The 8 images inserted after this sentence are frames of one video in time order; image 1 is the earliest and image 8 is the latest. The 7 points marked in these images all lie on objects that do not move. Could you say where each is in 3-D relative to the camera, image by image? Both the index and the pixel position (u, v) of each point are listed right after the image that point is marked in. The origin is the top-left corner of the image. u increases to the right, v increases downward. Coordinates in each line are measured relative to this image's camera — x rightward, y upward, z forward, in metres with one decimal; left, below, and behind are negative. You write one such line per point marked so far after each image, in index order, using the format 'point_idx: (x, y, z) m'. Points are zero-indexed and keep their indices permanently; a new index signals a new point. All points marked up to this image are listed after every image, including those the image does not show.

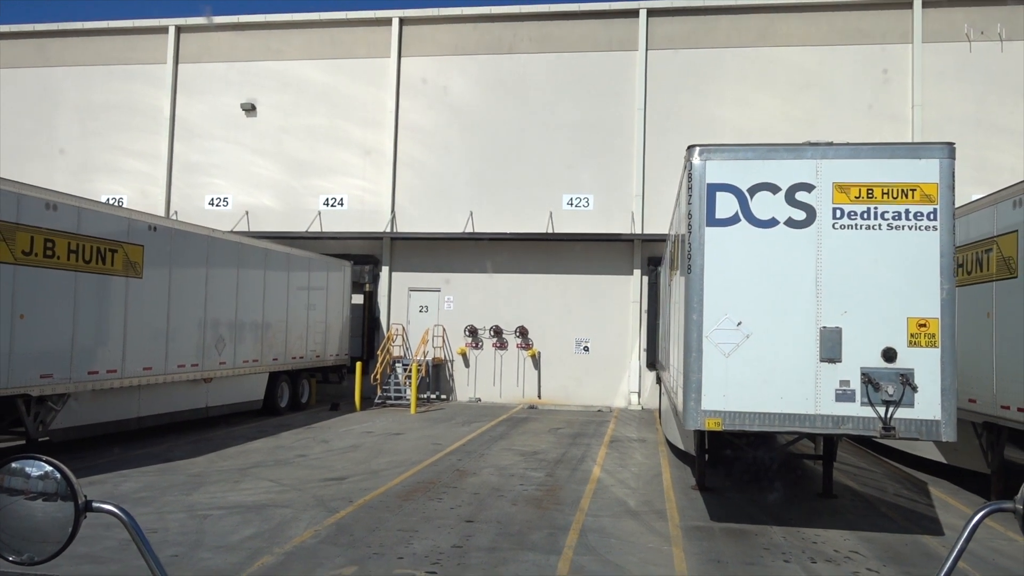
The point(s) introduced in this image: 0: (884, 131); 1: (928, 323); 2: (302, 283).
0: (+8.5, +3.6, +18.9) m
1: (+3.3, -0.3, +6.5) m
2: (-4.3, +0.1, +17.0) m
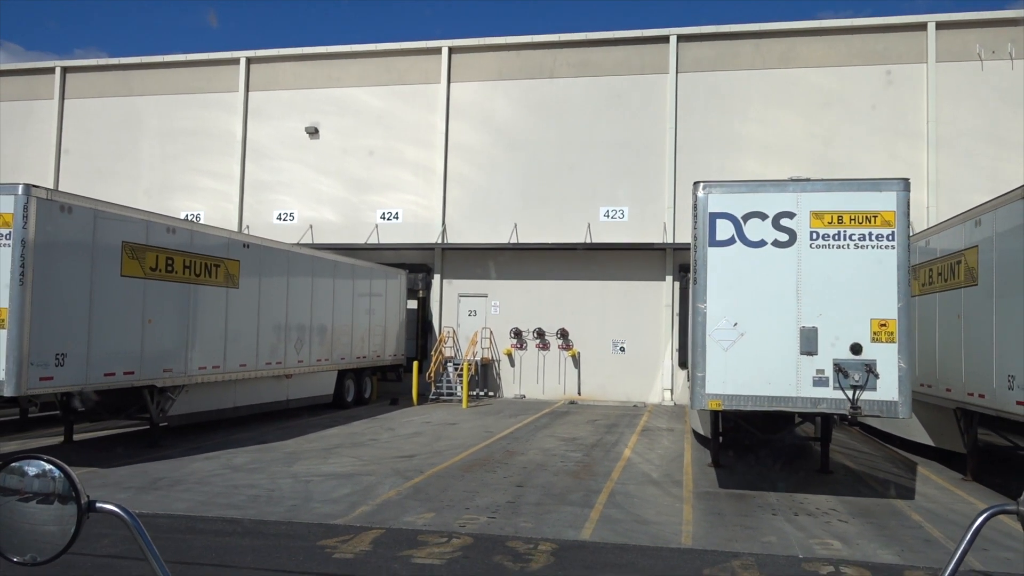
0: (+9.5, +3.5, +20.2) m
1: (+3.7, -0.3, +8.1) m
2: (-3.4, 0.0, +19.0) m
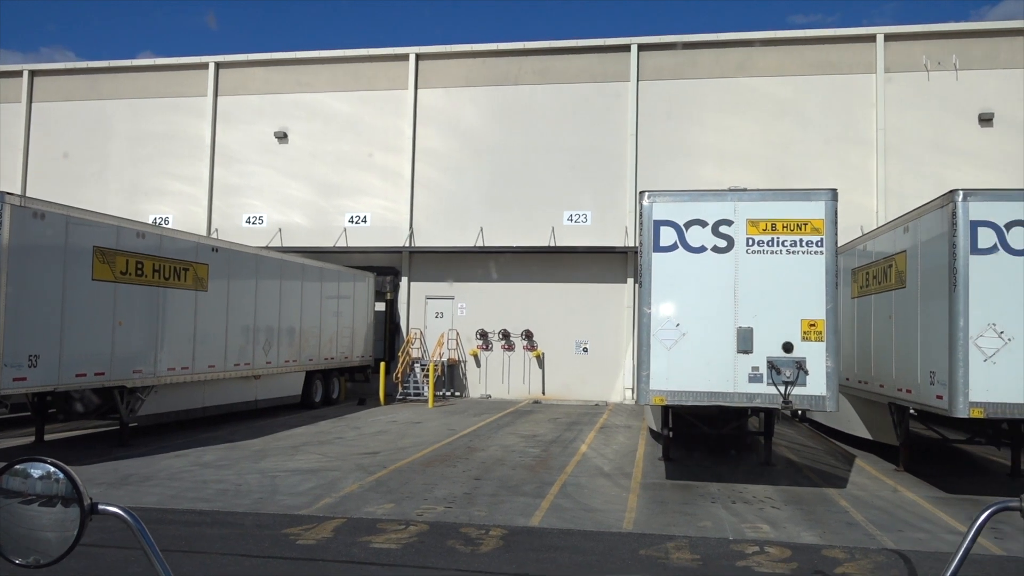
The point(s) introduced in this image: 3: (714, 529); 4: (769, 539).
0: (+8.6, +3.4, +21.0) m
1: (+3.2, -0.4, +8.8) m
2: (-4.2, -0.1, +19.4) m
3: (+1.9, -2.2, +7.6) m
4: (+2.3, -2.2, +7.3) m
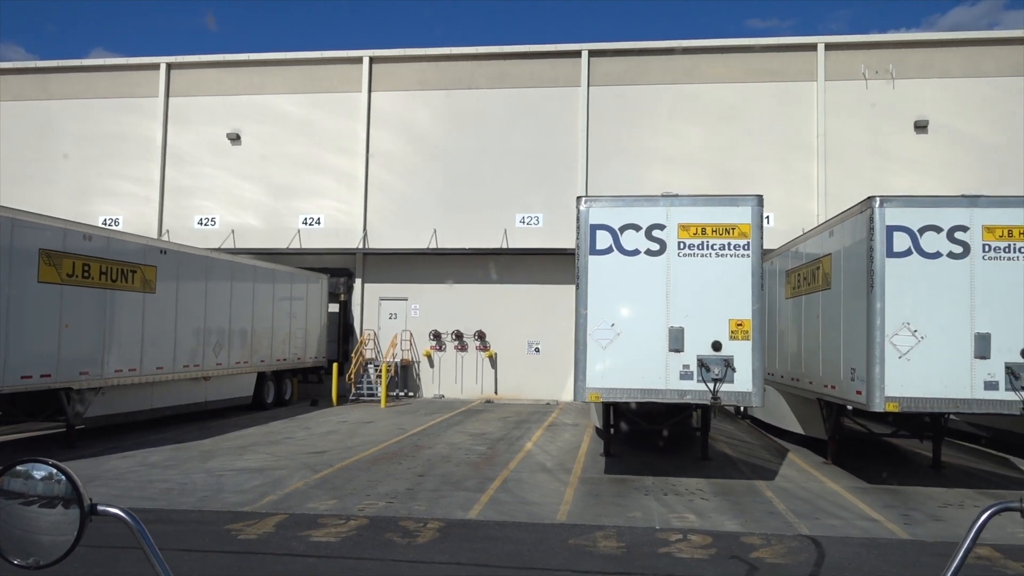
0: (+7.4, +3.4, +21.7) m
1: (+2.6, -0.4, +9.2) m
2: (-5.4, -0.1, +19.5) m
3: (+1.3, -2.2, +8.0) m
4: (+1.7, -2.2, +7.7) m
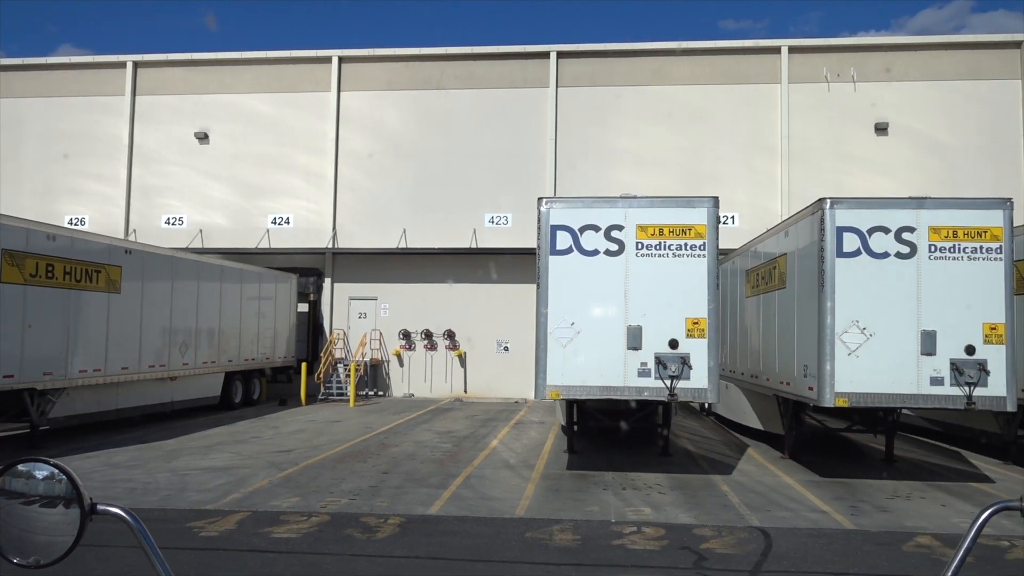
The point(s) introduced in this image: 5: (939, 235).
0: (+6.6, +3.4, +22.1) m
1: (+2.1, -0.4, +9.4) m
2: (-6.1, -0.1, +19.5) m
3: (+0.9, -2.2, +8.2) m
4: (+1.3, -2.2, +7.9) m
5: (+4.8, +0.6, +9.3) m
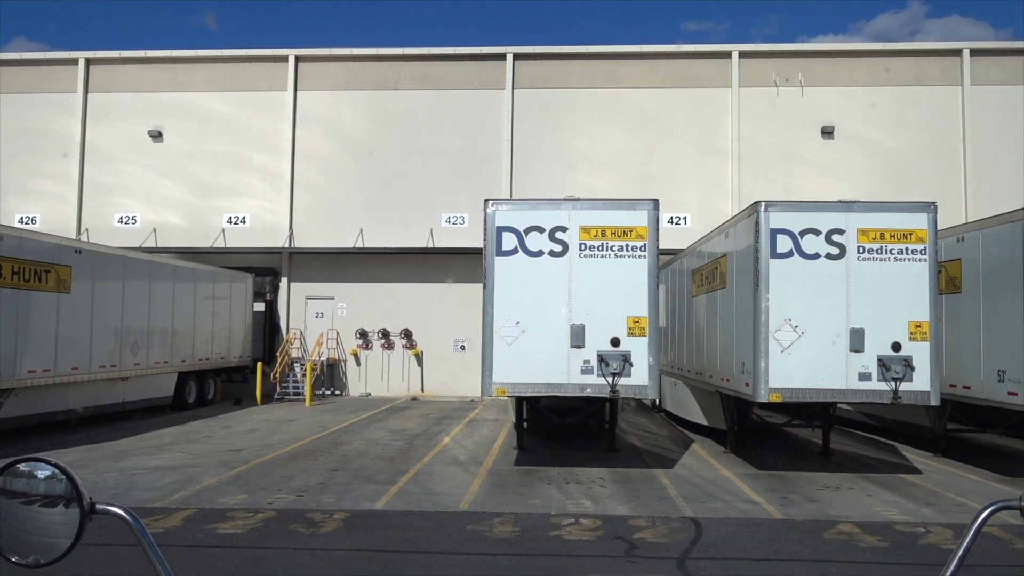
0: (+5.4, +3.5, +22.6) m
1: (+1.5, -0.4, +9.8) m
2: (-7.1, -0.1, +19.4) m
3: (+0.3, -2.2, +8.5) m
4: (+0.7, -2.2, +8.2) m
5: (+4.2, +0.6, +9.7) m
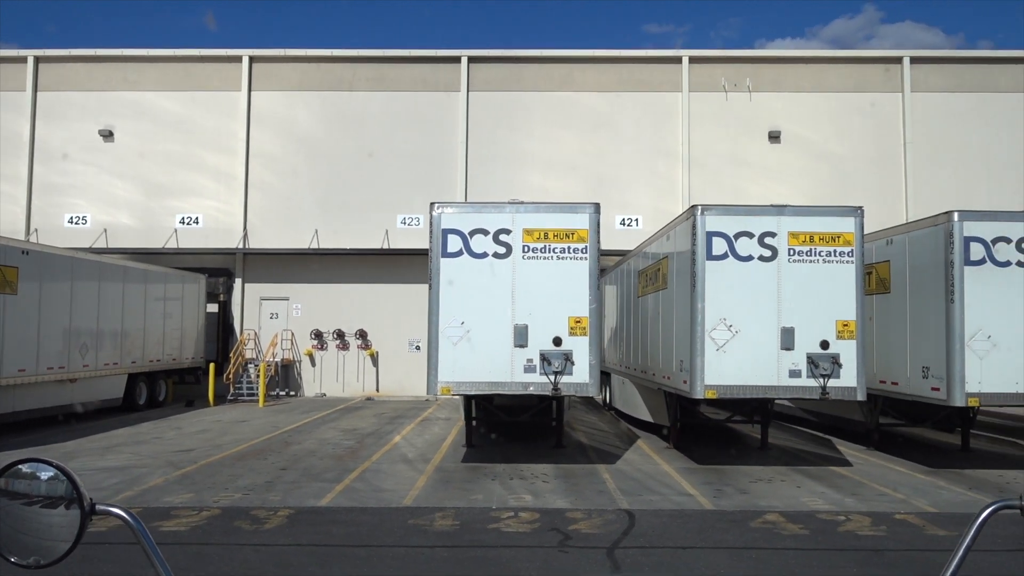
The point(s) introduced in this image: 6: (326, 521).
0: (+4.1, +3.4, +23.1) m
1: (+0.8, -0.4, +10.1) m
2: (-8.2, -0.1, +19.3) m
3: (-0.3, -2.2, +8.7) m
4: (+0.1, -2.2, +8.4) m
5: (+3.5, +0.6, +10.1) m
6: (-1.7, -2.2, +7.8) m
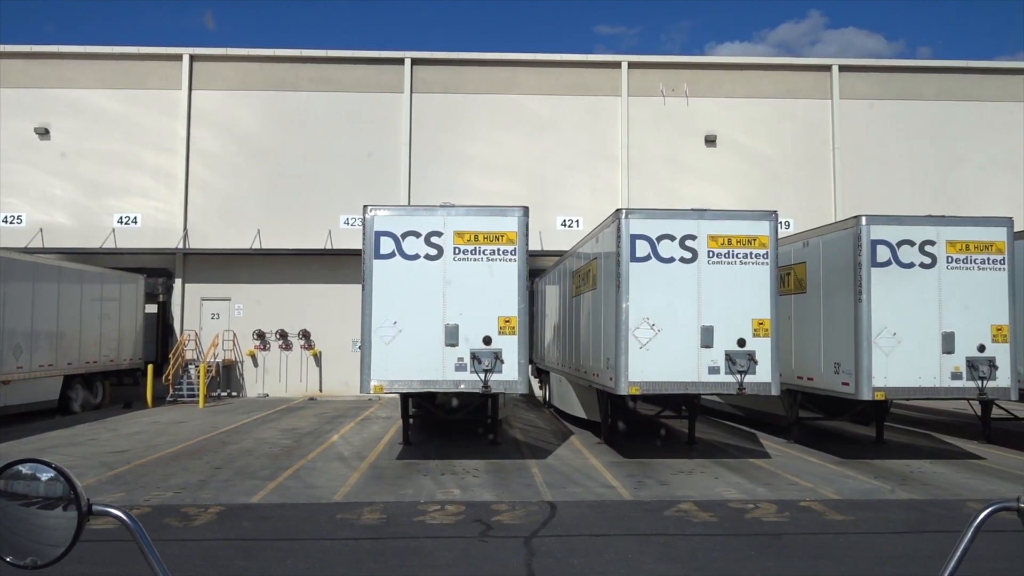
0: (+2.5, +3.4, +23.6) m
1: (0.0, -0.4, +10.4) m
2: (-9.6, -0.1, +19.1) m
3: (-1.1, -2.3, +9.0) m
4: (-0.6, -2.2, +8.7) m
5: (+2.6, +0.6, +10.6) m
6: (-2.5, -2.2, +8.0) m
